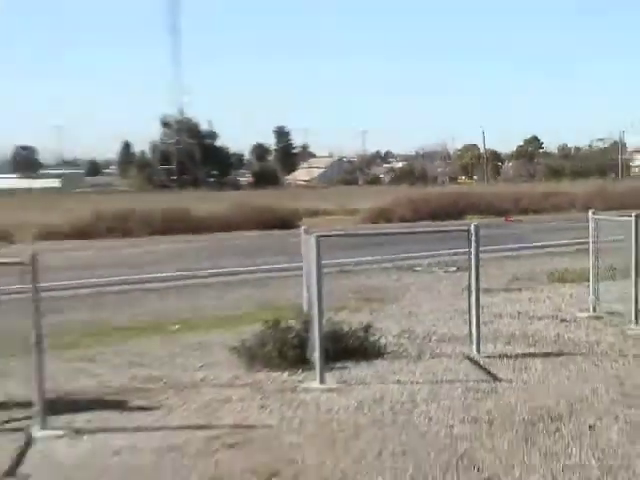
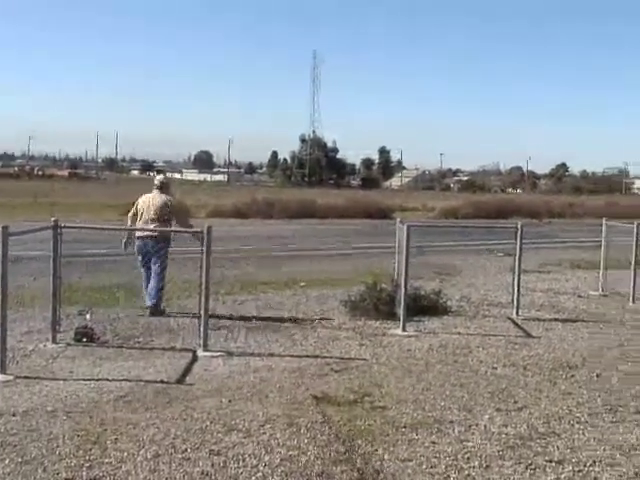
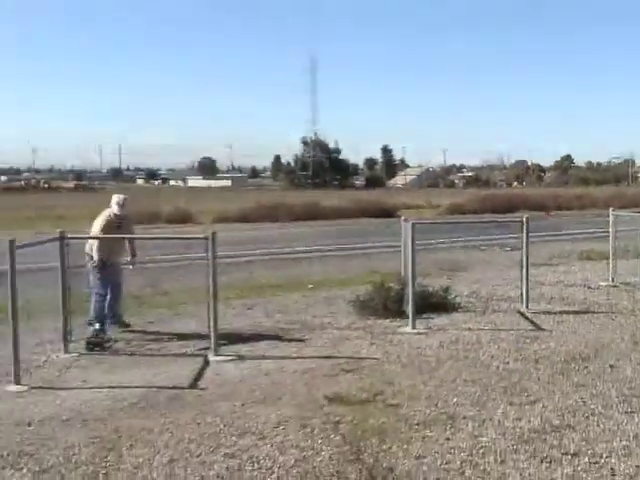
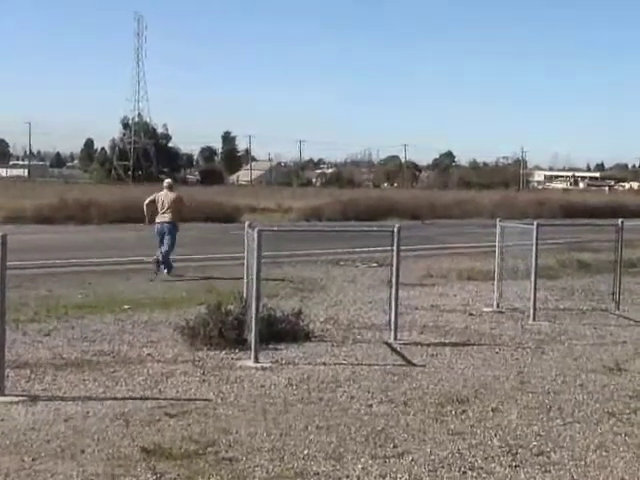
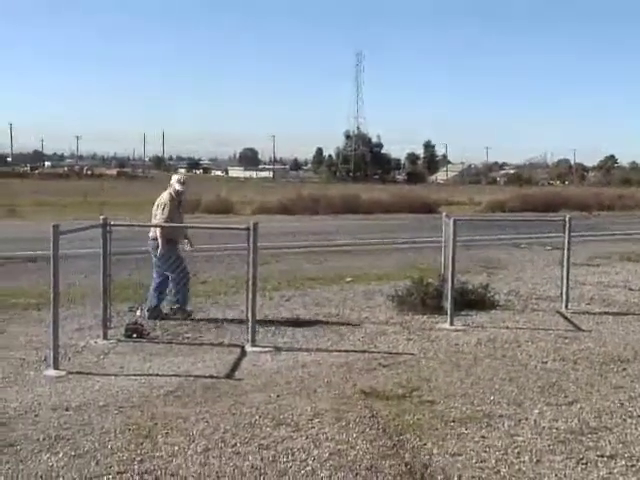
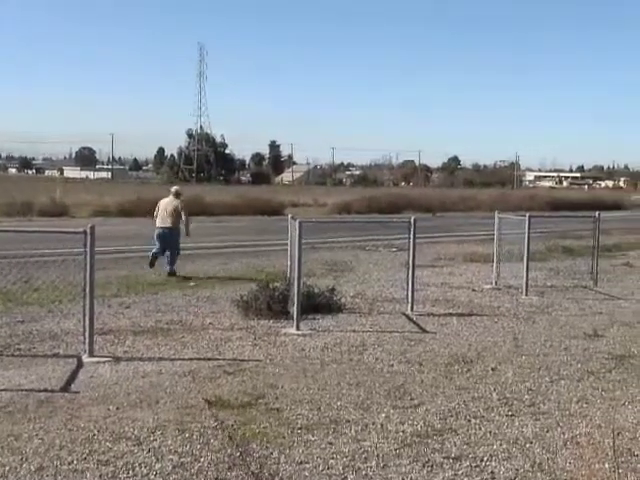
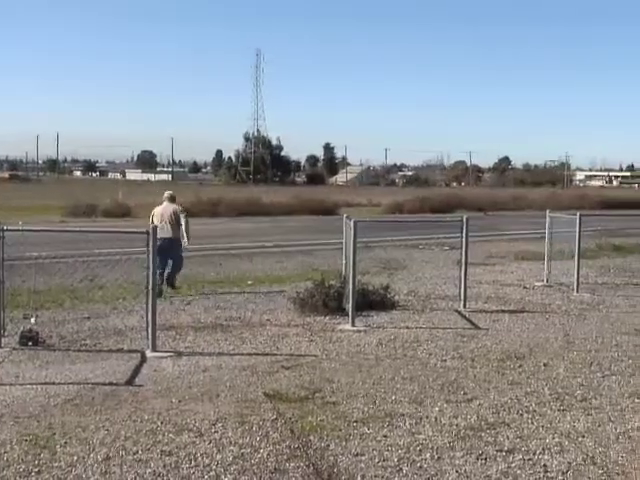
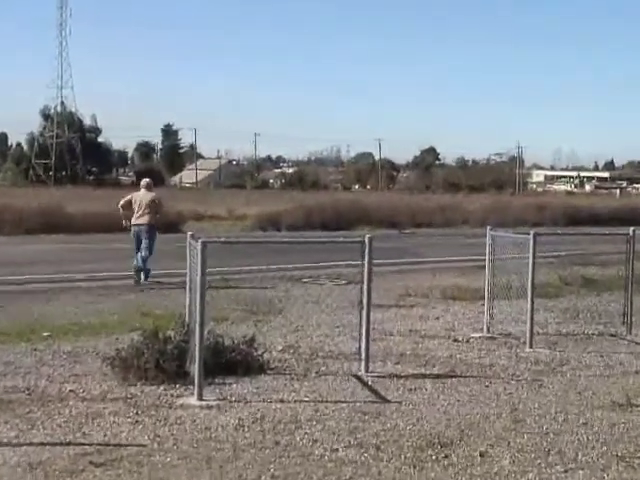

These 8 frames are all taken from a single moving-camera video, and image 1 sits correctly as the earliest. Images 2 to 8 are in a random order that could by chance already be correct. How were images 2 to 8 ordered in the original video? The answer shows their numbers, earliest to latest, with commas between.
3, 5, 2, 7, 6, 4, 8
